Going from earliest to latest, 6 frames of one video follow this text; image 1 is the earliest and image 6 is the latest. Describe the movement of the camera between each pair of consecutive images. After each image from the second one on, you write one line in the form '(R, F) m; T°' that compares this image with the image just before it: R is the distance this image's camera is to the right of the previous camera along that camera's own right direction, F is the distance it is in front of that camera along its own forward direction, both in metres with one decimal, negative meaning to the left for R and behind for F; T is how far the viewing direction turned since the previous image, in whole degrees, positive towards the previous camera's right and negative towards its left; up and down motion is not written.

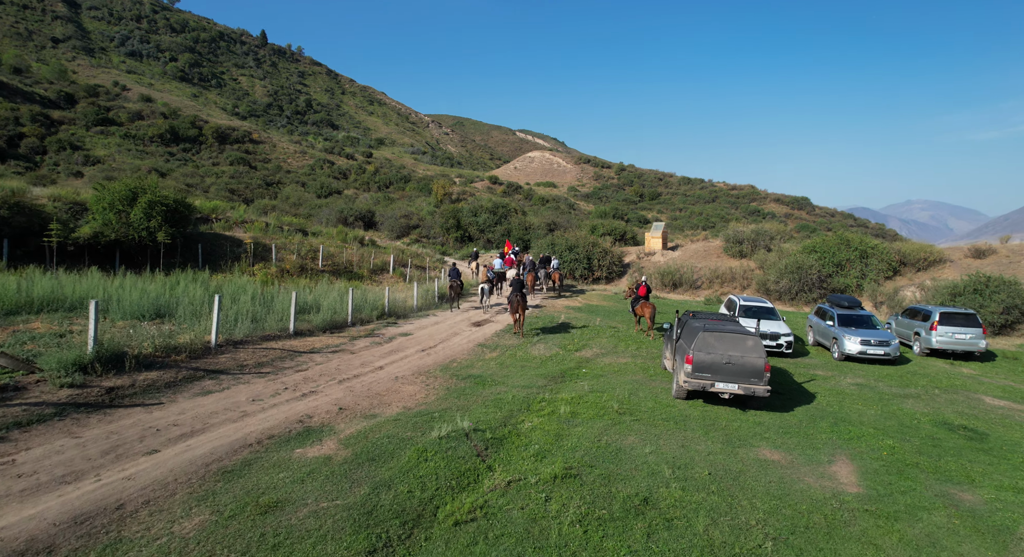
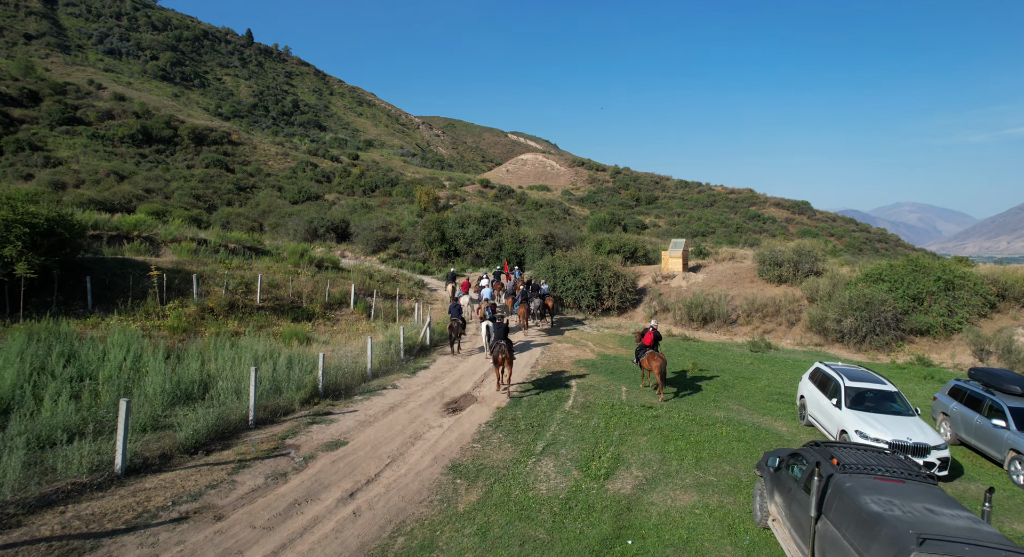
(0.0, +5.7) m; +1°
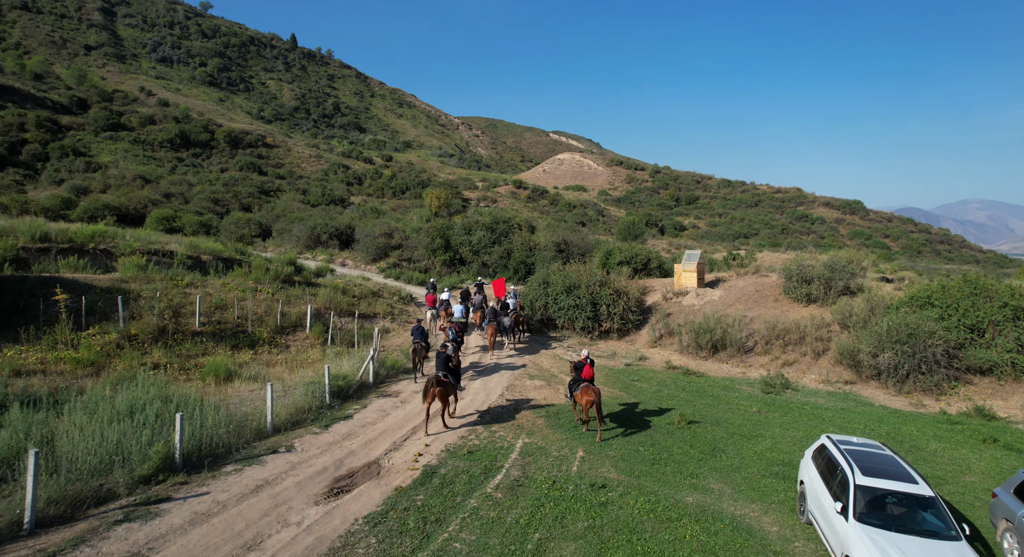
(+2.3, +2.9) m; -4°
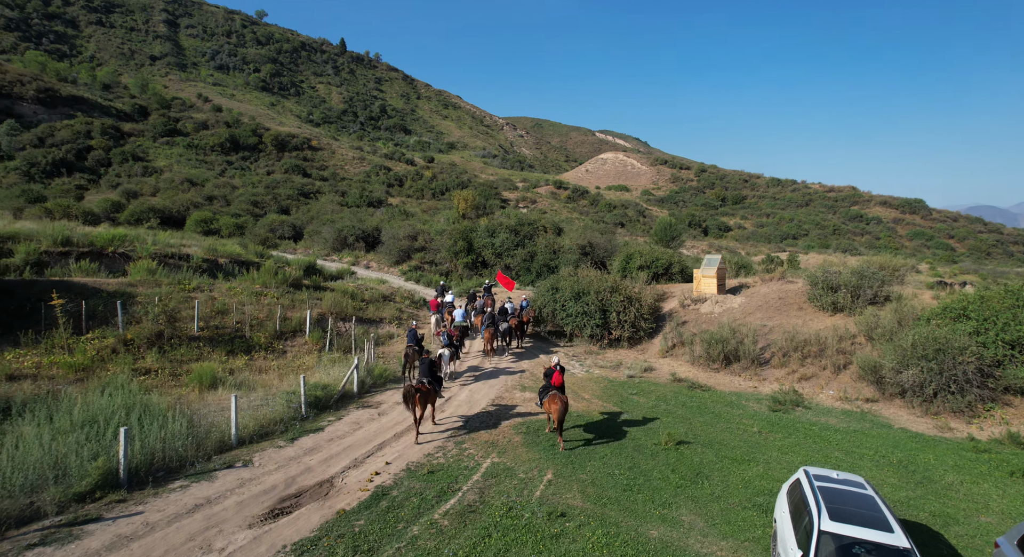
(+1.6, +0.6) m; -5°
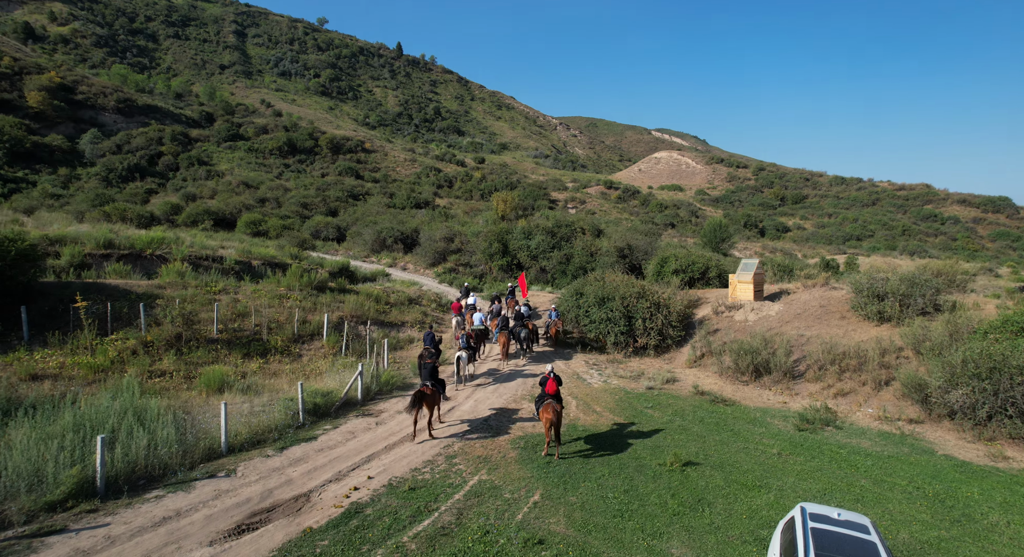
(+1.2, +0.6) m; -5°
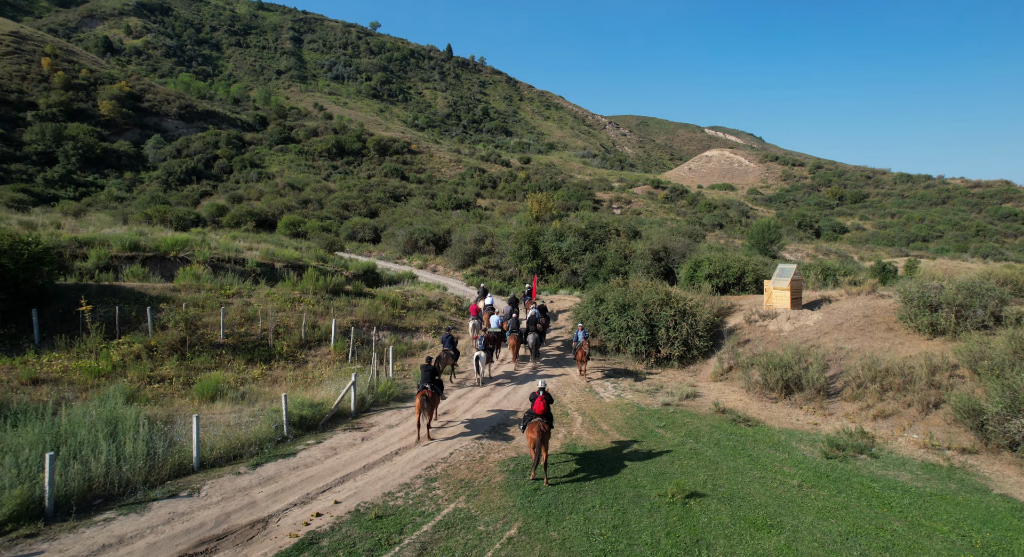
(+1.2, +1.0) m; -5°
